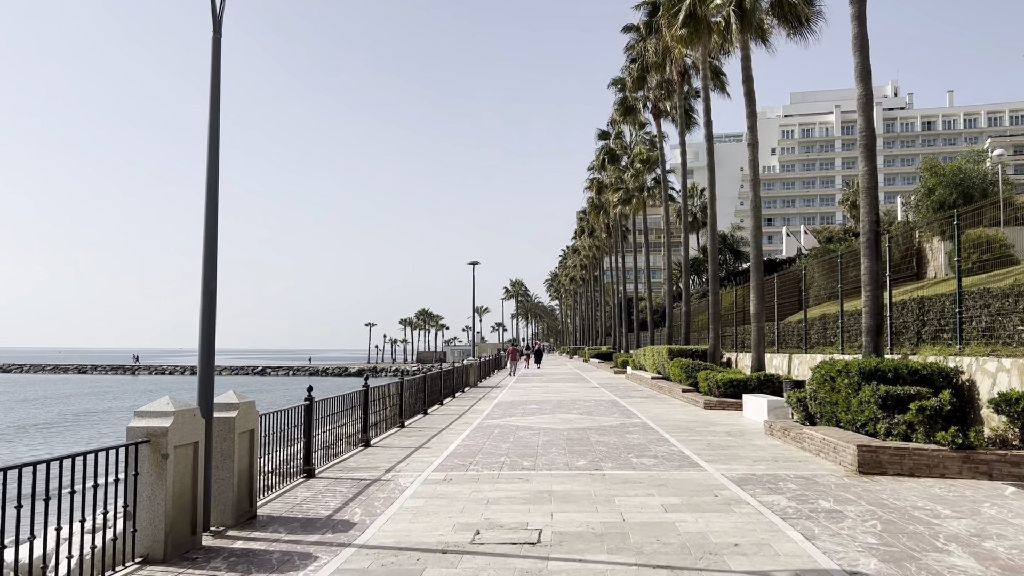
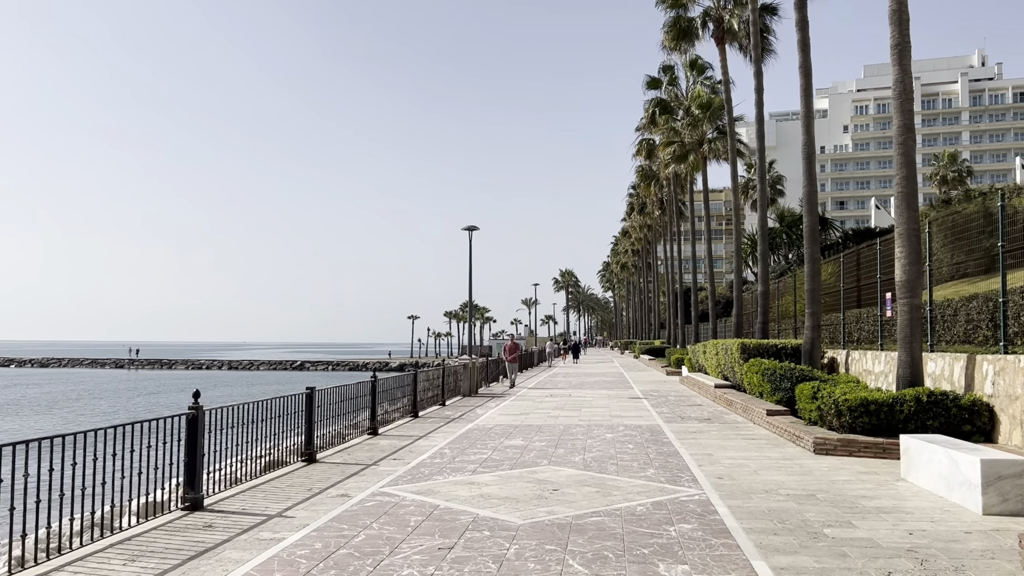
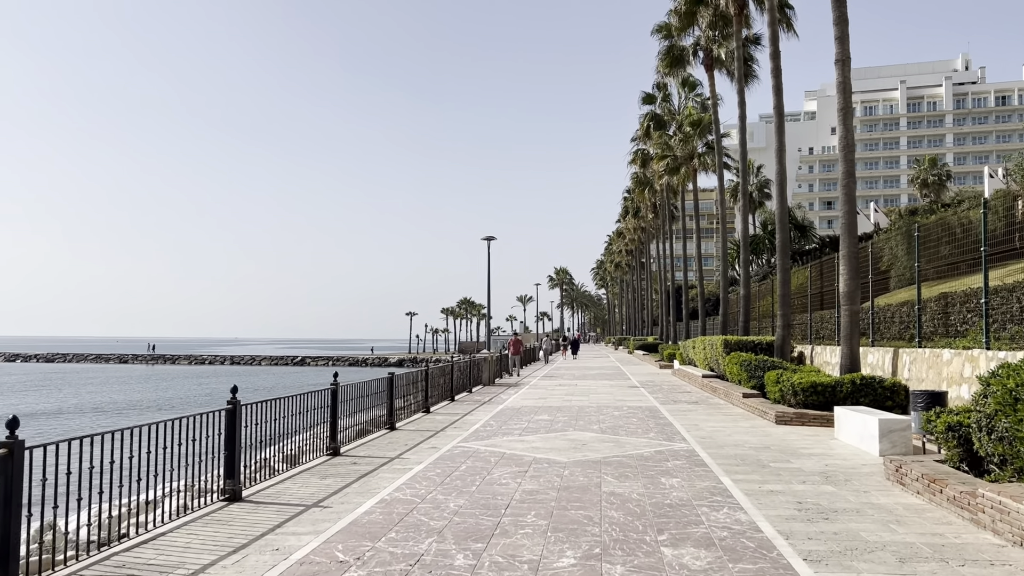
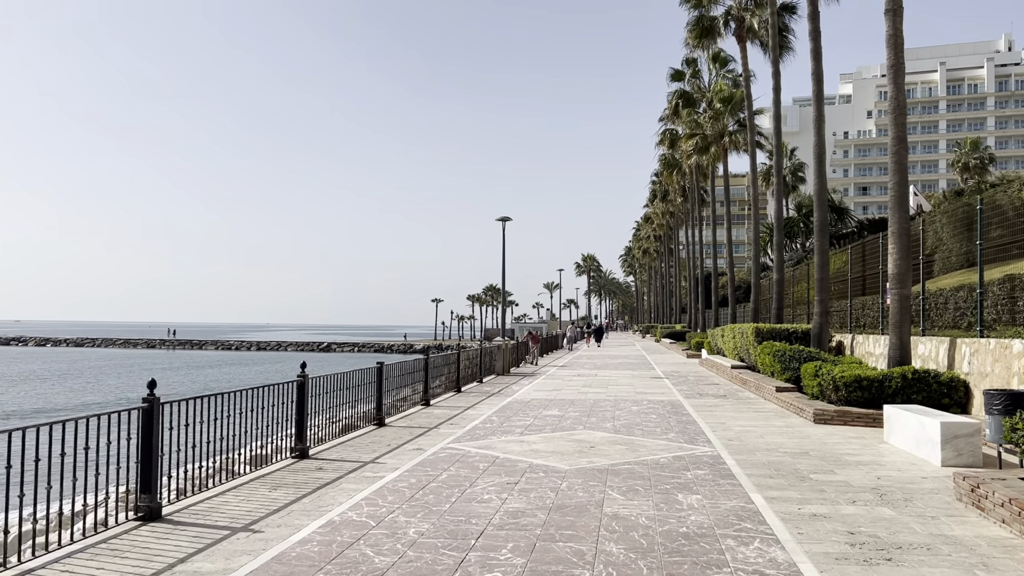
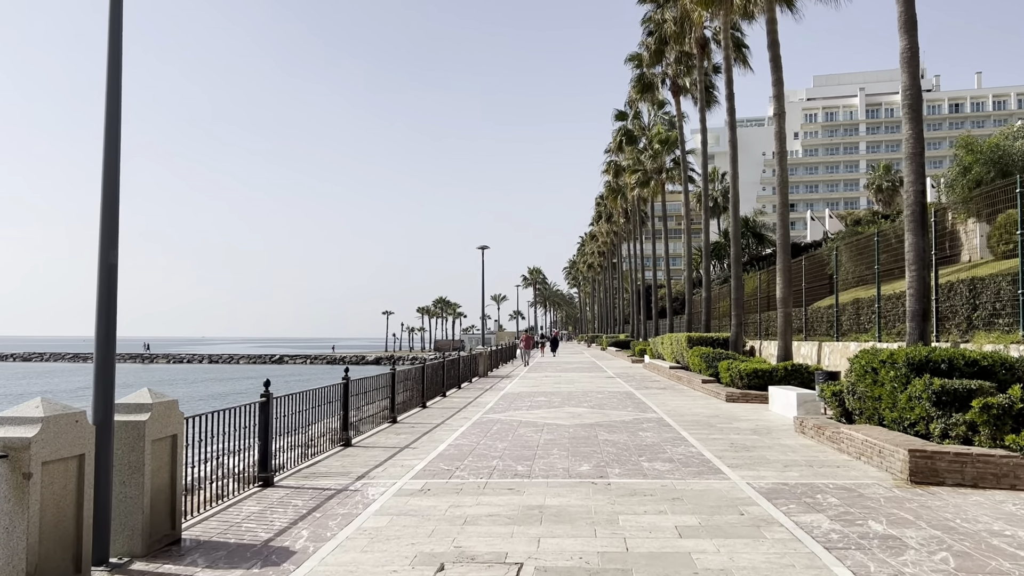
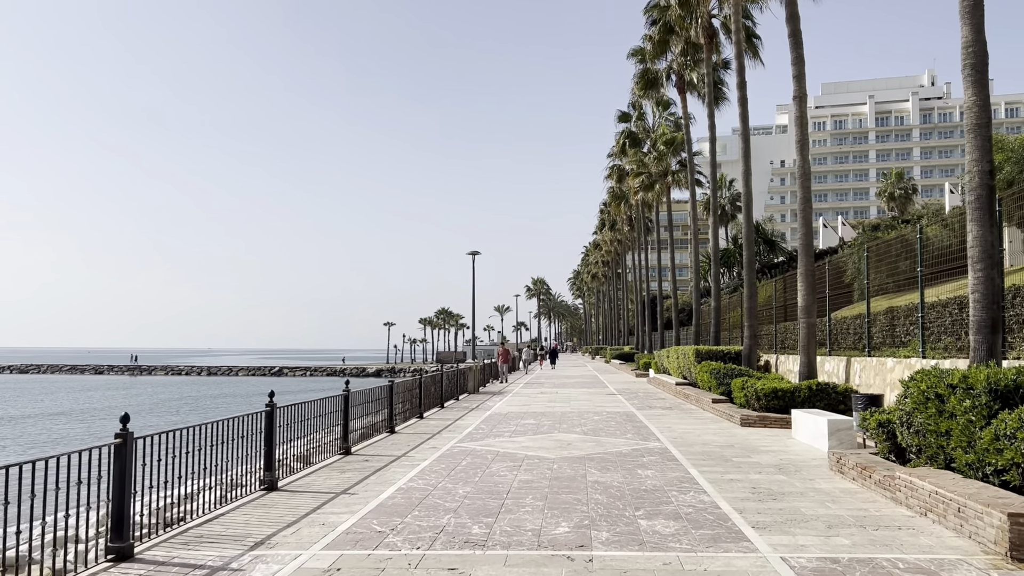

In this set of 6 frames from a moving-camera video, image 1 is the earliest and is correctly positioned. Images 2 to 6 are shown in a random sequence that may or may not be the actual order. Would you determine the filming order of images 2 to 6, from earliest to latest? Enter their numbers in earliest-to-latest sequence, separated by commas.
5, 6, 3, 4, 2
